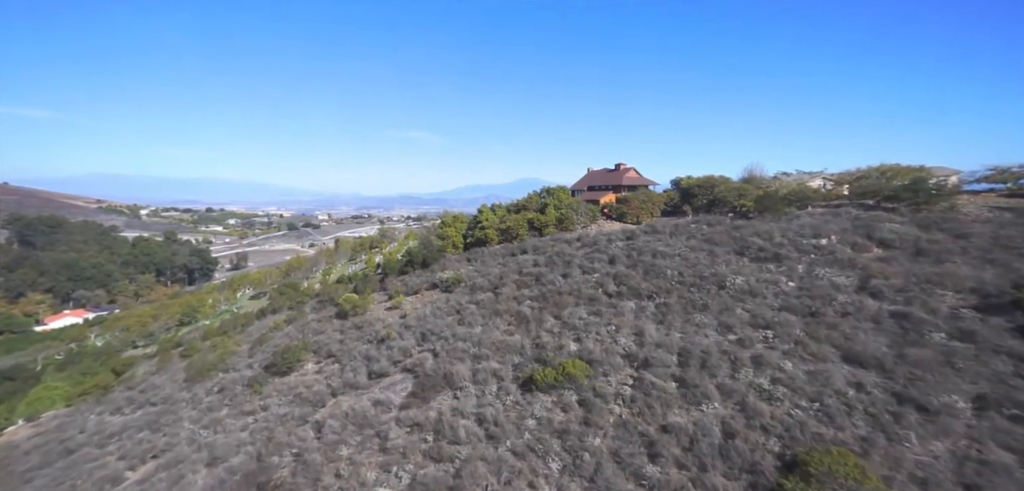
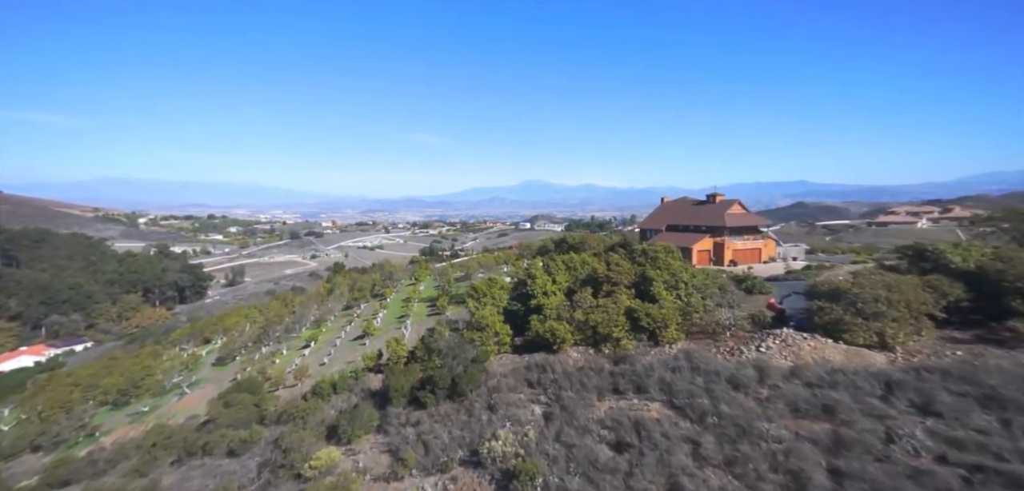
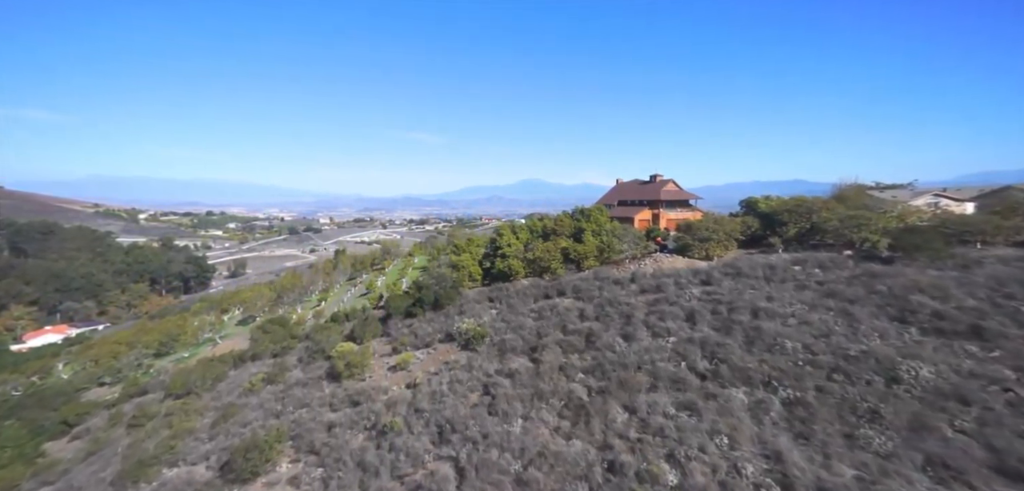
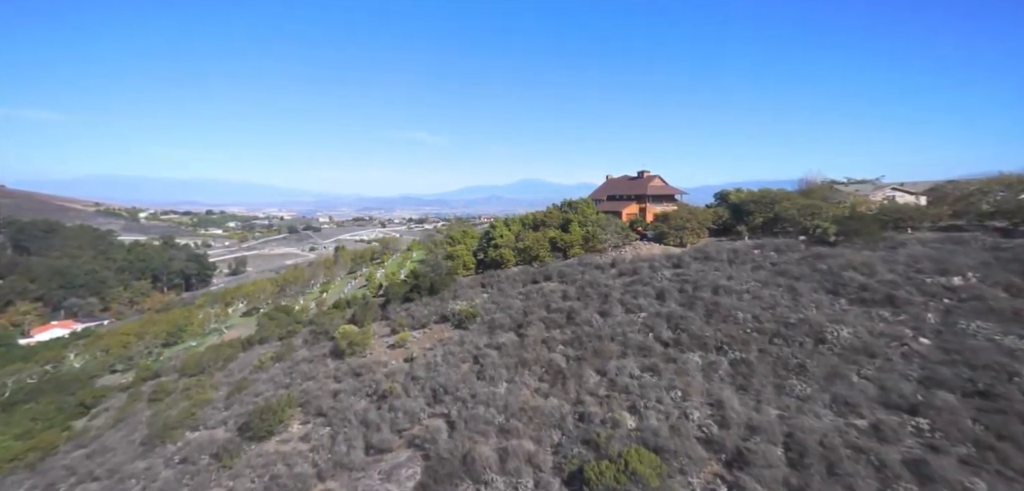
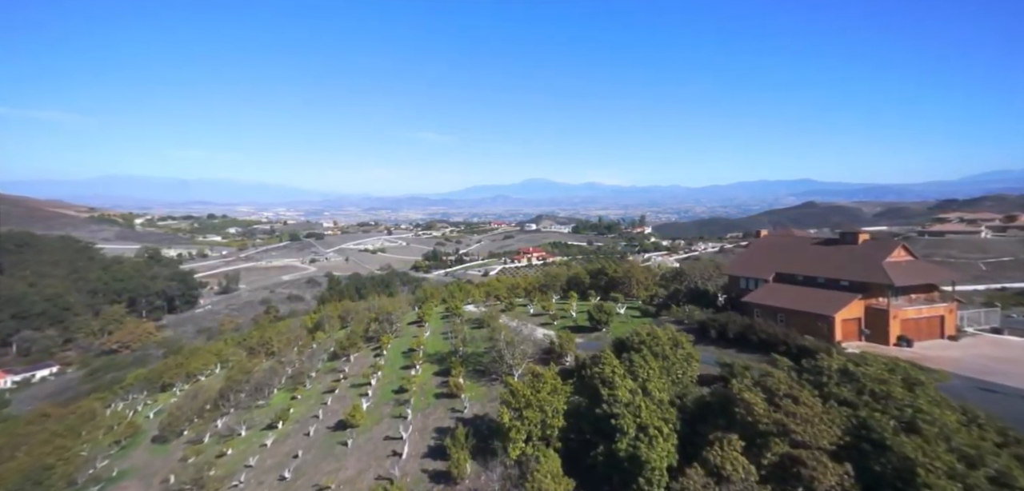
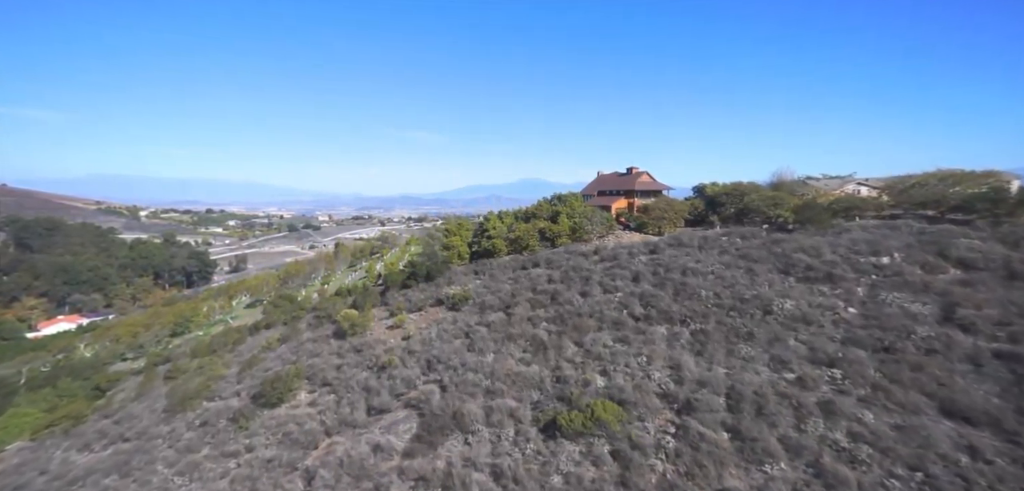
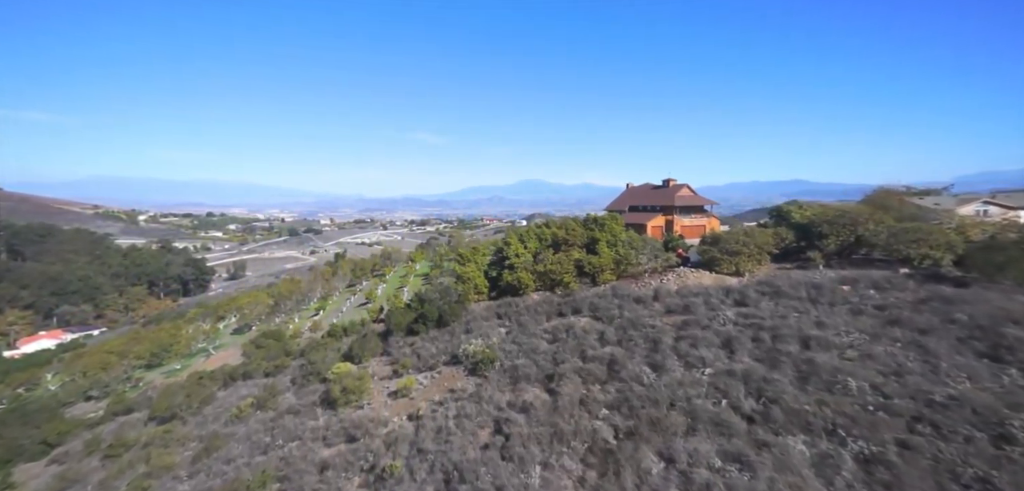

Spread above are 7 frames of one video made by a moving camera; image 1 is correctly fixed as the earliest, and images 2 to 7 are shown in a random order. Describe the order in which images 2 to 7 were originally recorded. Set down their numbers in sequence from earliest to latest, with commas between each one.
6, 4, 3, 7, 2, 5
